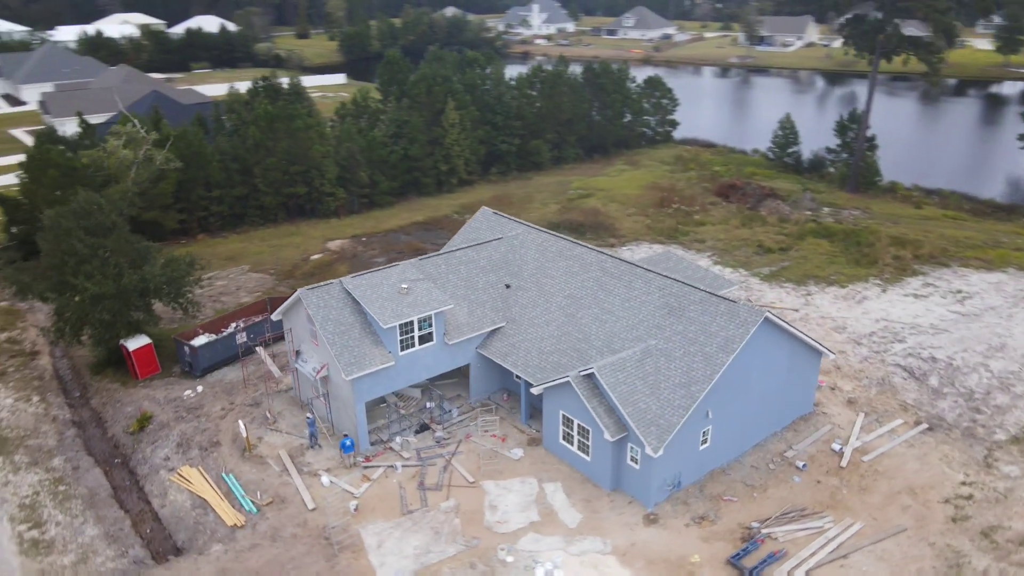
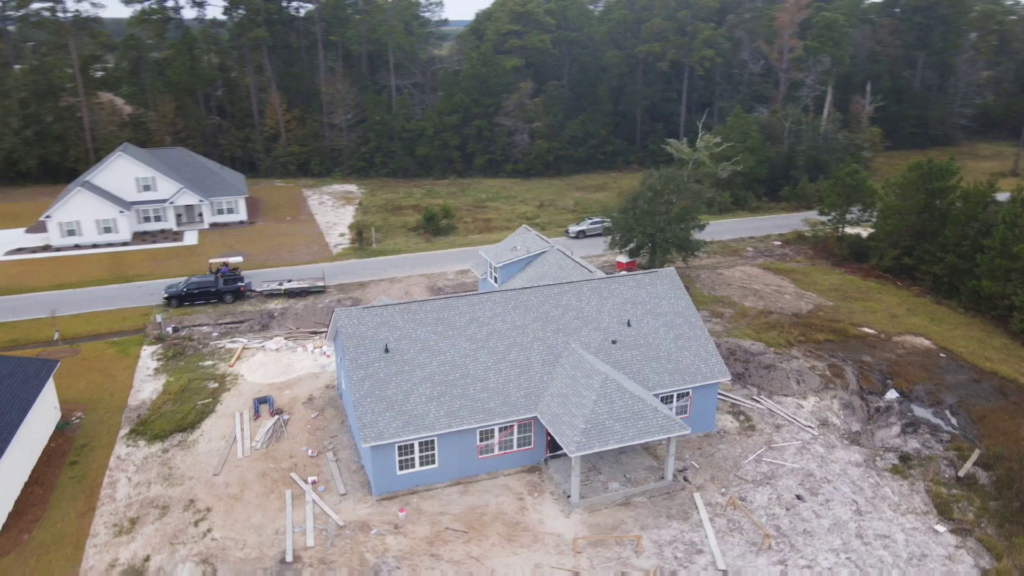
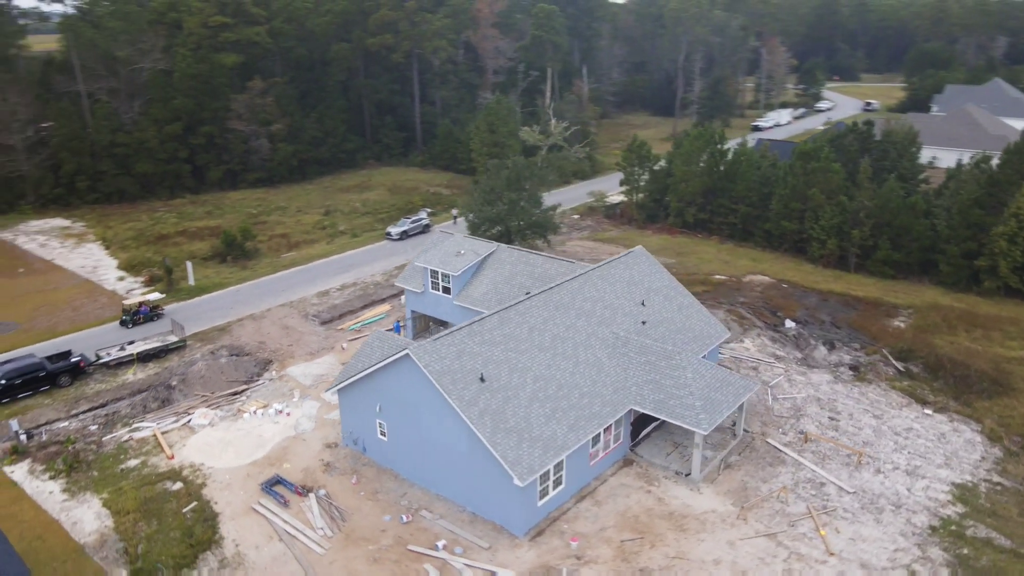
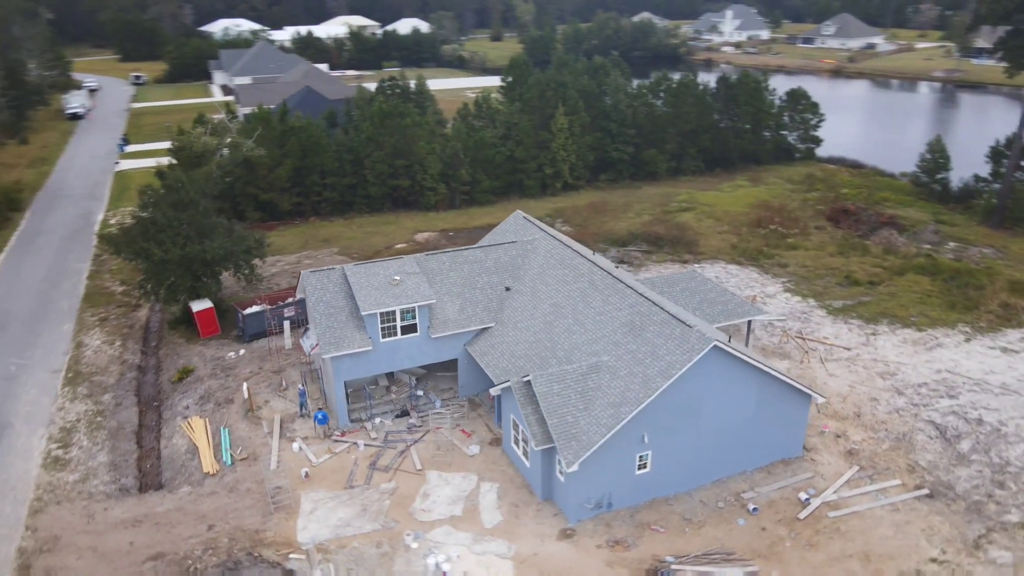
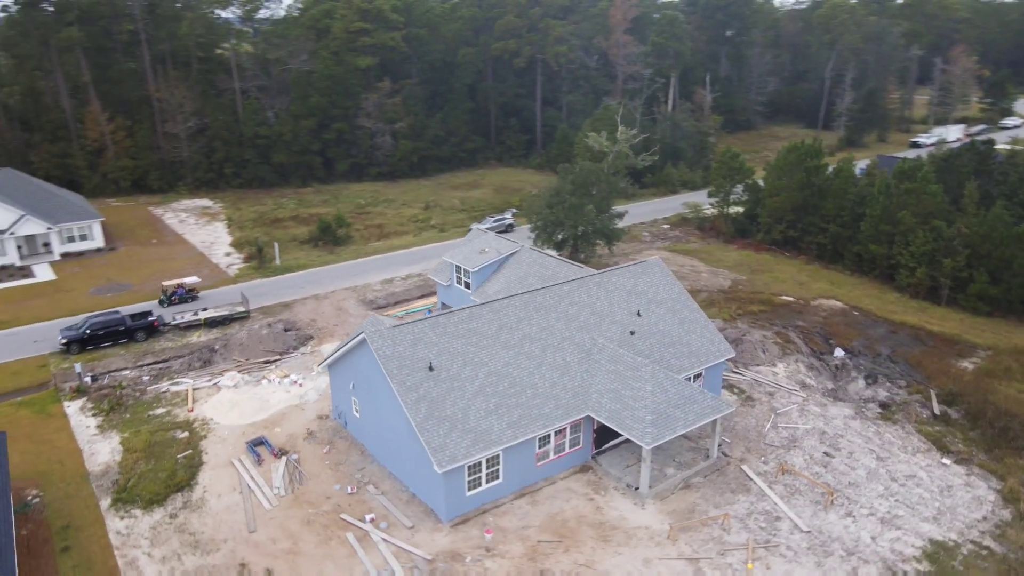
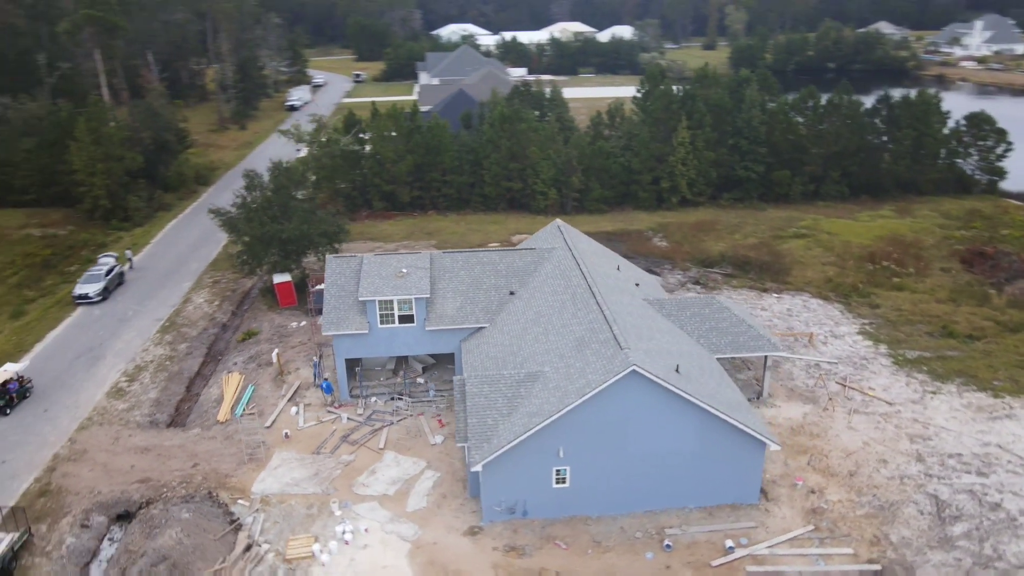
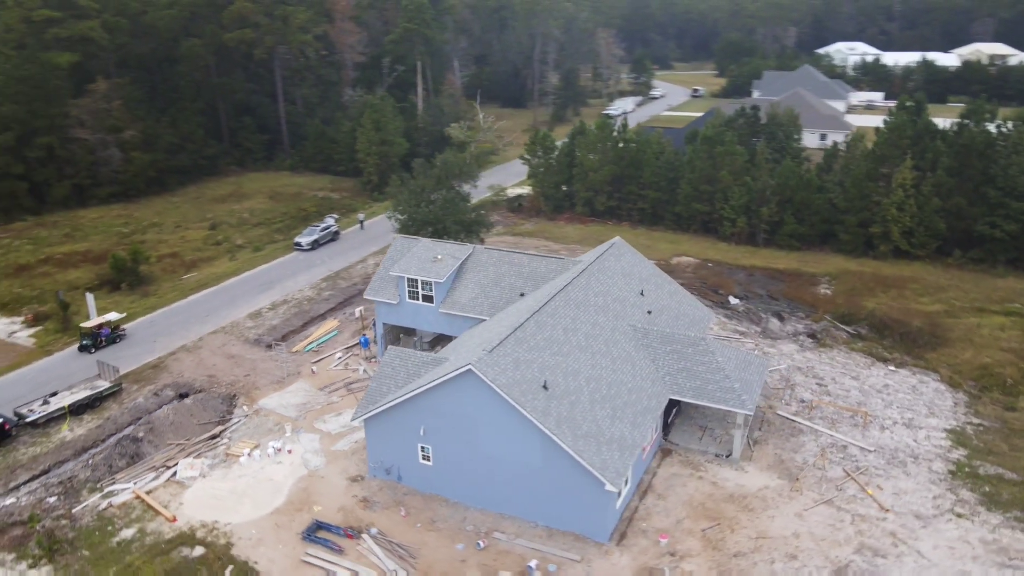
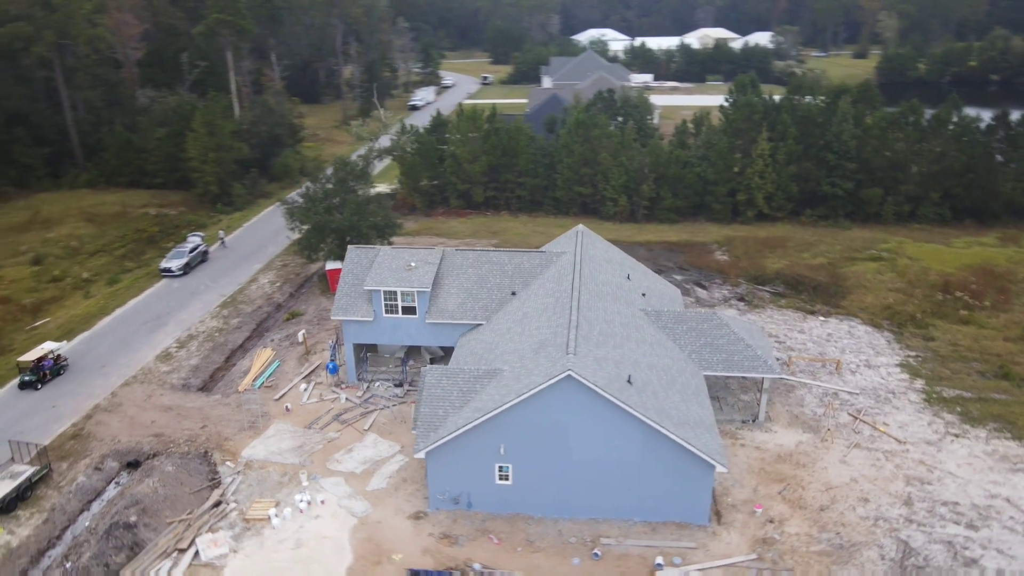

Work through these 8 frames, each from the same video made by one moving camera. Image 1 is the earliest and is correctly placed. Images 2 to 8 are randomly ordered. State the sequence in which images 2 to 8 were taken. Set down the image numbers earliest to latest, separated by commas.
4, 6, 8, 7, 3, 5, 2
